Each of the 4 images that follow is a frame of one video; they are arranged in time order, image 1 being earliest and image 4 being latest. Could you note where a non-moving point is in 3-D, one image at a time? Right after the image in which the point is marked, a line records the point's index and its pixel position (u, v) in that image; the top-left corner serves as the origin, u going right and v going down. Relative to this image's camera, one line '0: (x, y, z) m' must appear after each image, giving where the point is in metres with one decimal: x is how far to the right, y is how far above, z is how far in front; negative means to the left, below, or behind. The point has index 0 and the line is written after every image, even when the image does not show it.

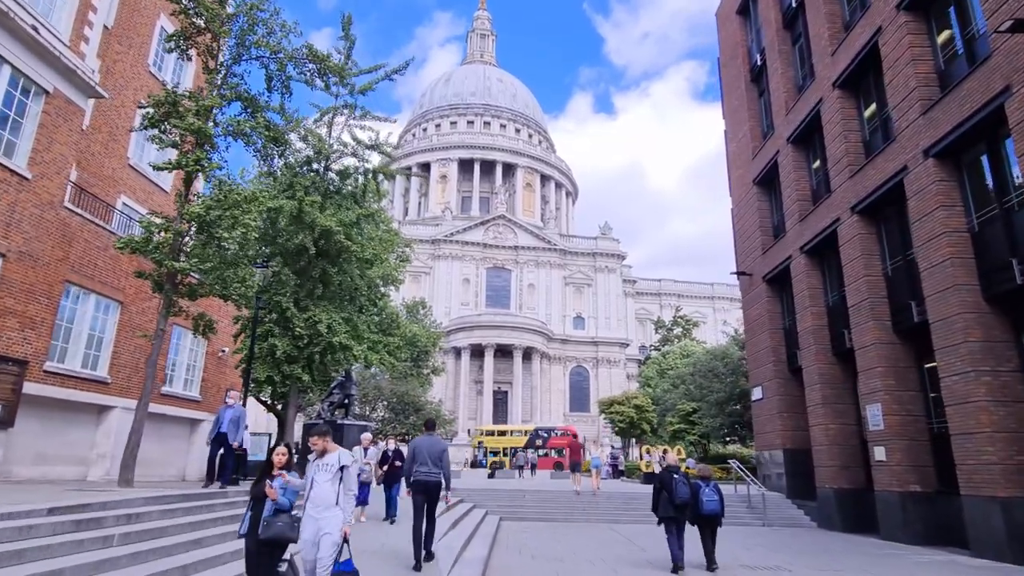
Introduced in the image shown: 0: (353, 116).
0: (-4.9, +5.3, +19.2) m
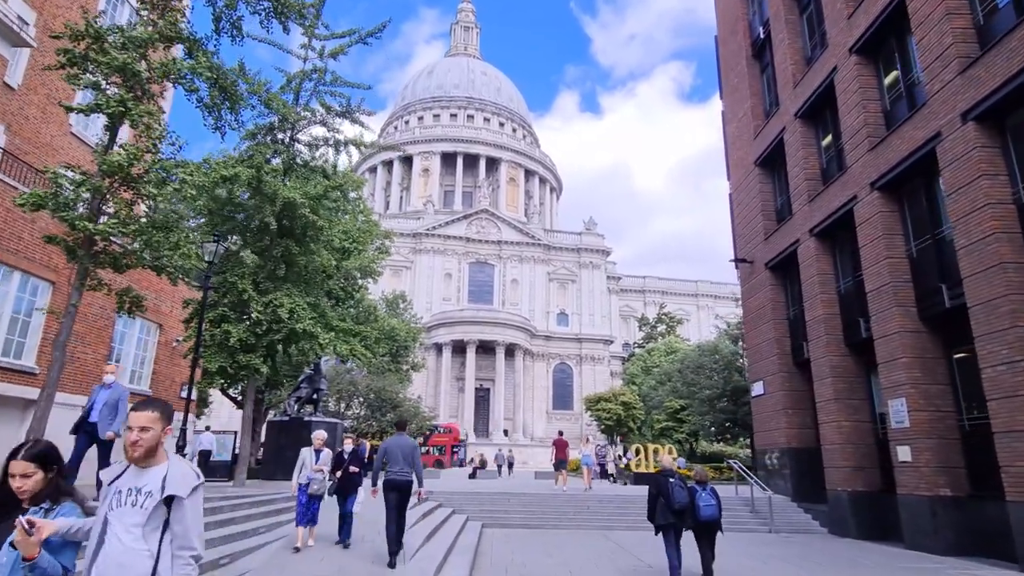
0: (-5.3, +5.8, +17.4) m
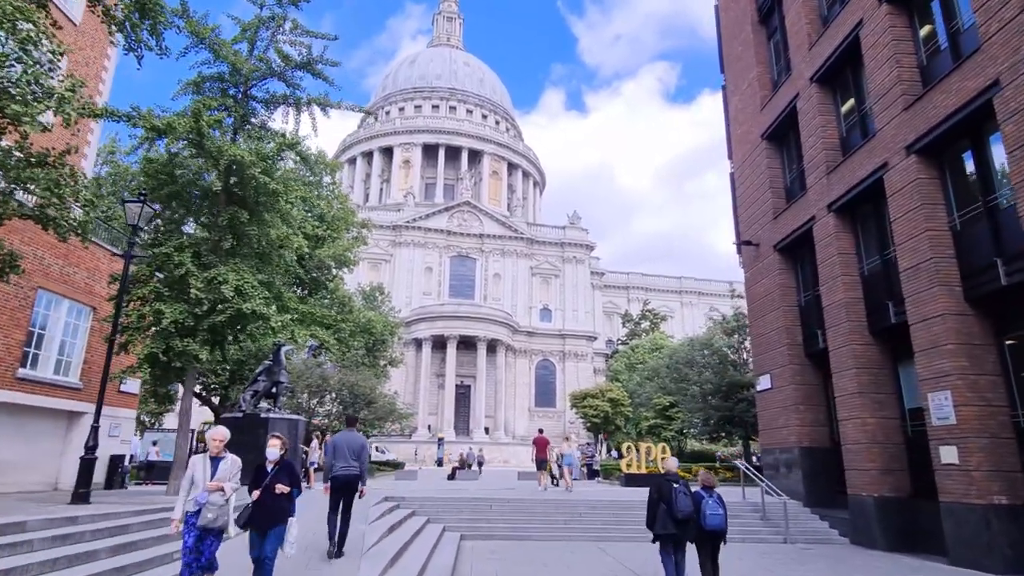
0: (-5.7, +6.4, +15.3) m
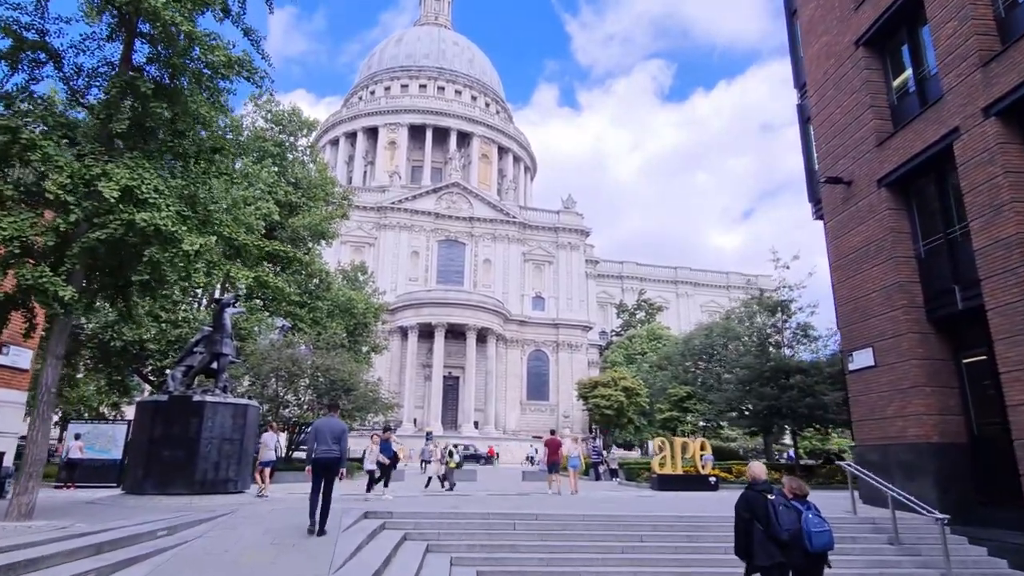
0: (-5.0, +7.6, +10.6) m
